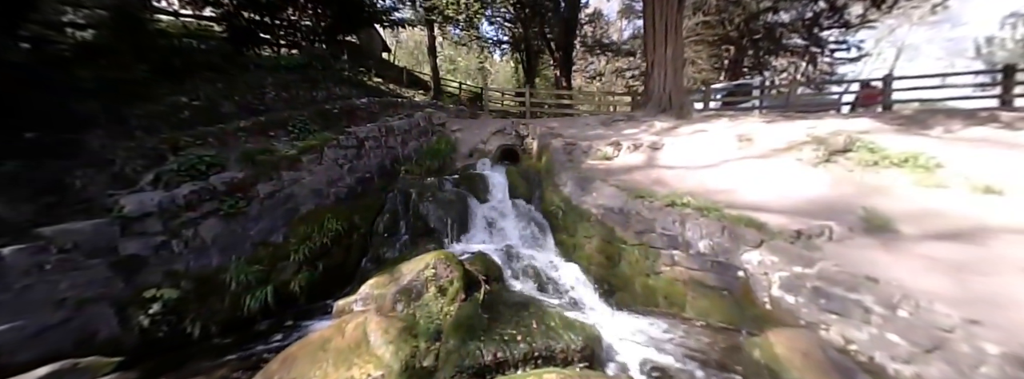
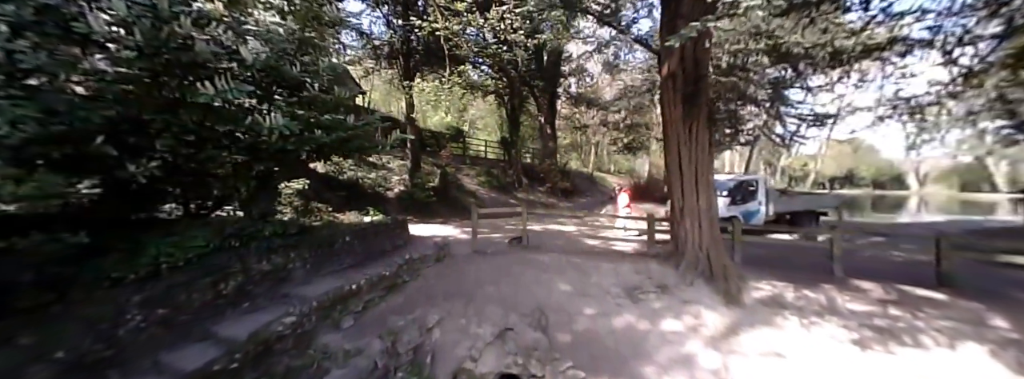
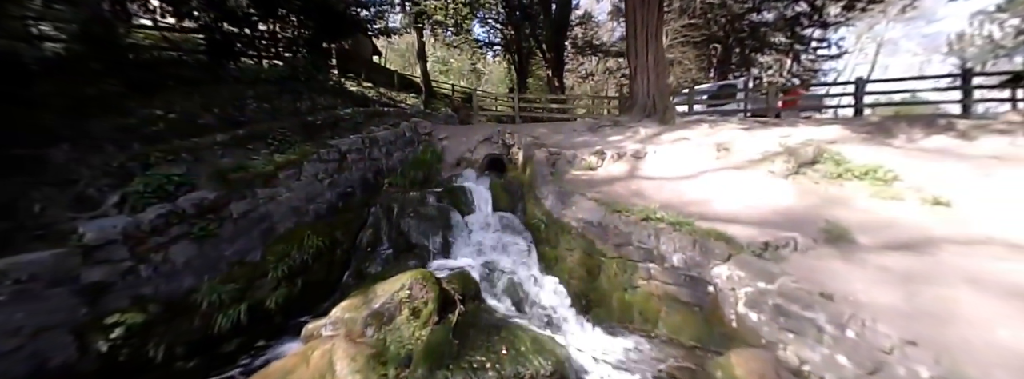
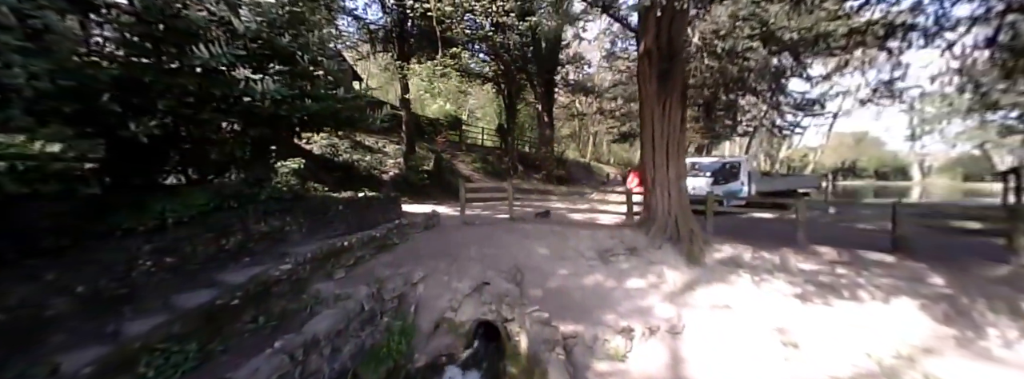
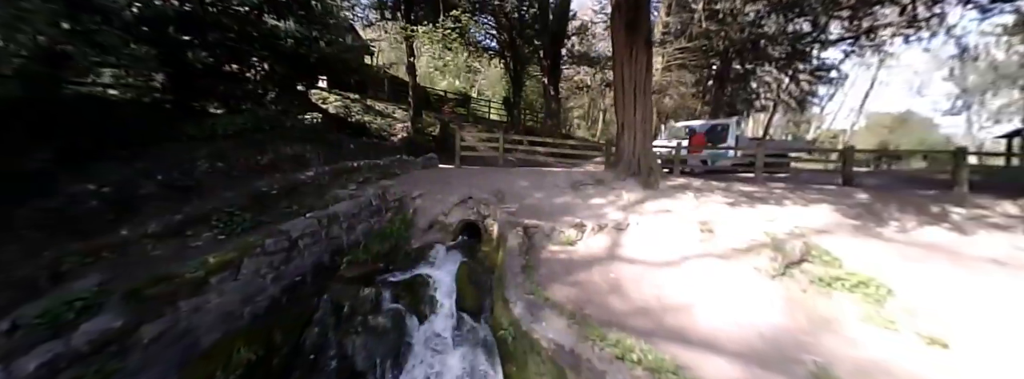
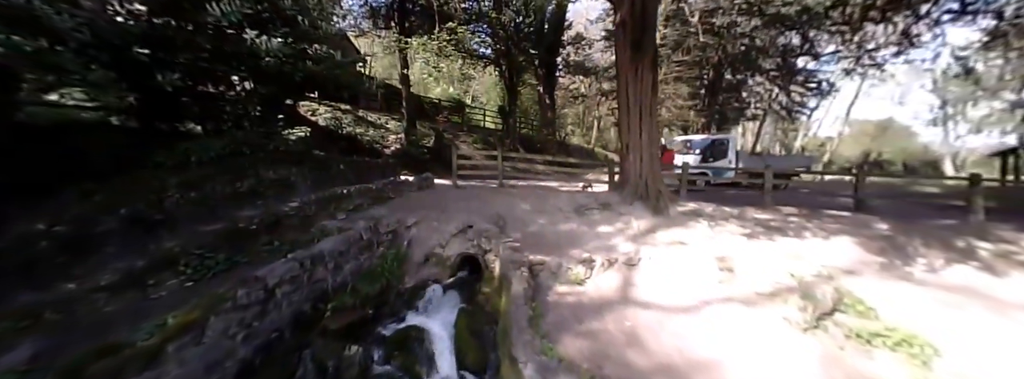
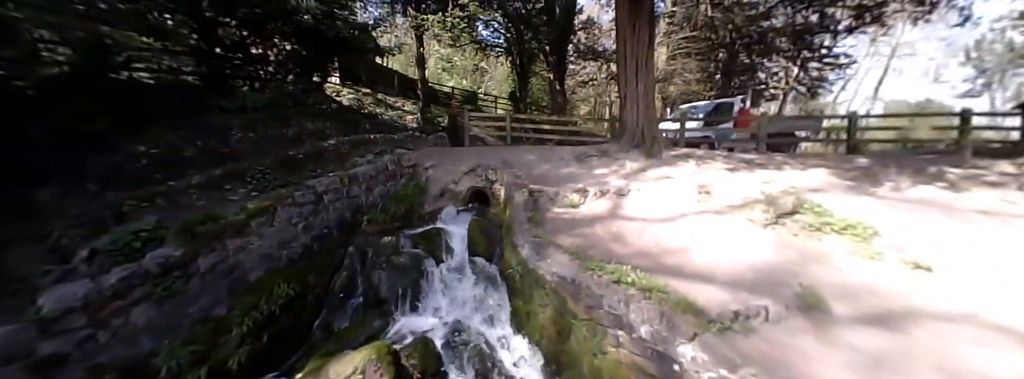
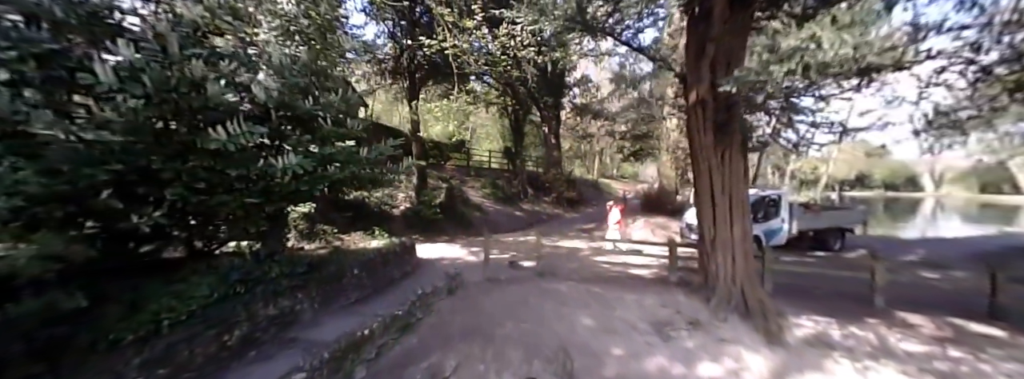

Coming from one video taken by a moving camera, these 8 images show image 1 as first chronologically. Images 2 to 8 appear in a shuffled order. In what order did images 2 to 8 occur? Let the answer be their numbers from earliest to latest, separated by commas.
3, 7, 5, 6, 4, 2, 8
